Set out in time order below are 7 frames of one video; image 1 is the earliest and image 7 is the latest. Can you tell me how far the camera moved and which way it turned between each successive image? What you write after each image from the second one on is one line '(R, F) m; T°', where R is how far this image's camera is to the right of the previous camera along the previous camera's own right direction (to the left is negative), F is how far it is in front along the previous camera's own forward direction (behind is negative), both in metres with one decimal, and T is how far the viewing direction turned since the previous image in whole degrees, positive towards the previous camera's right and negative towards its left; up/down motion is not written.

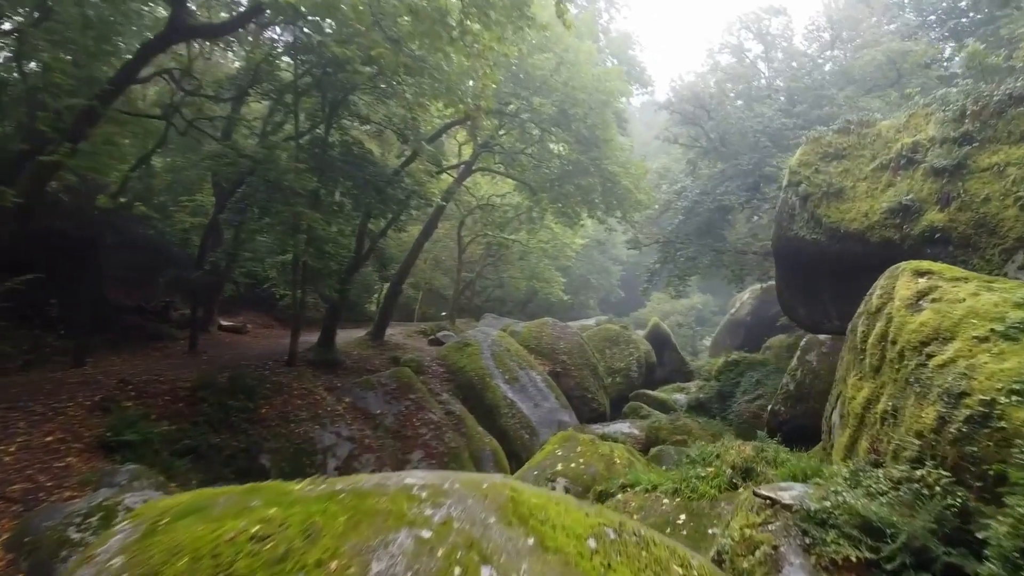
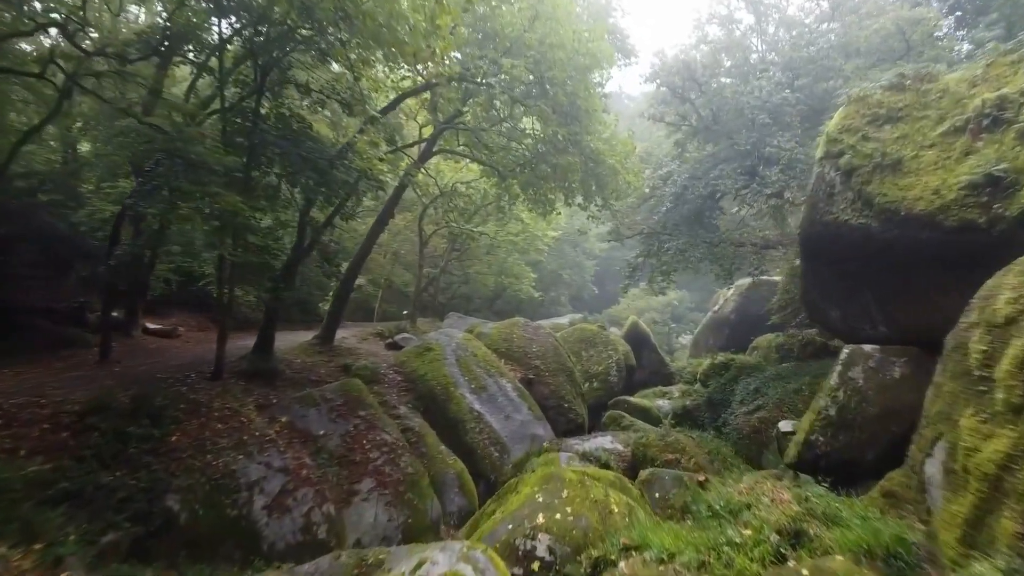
(0.0, +1.3) m; +2°
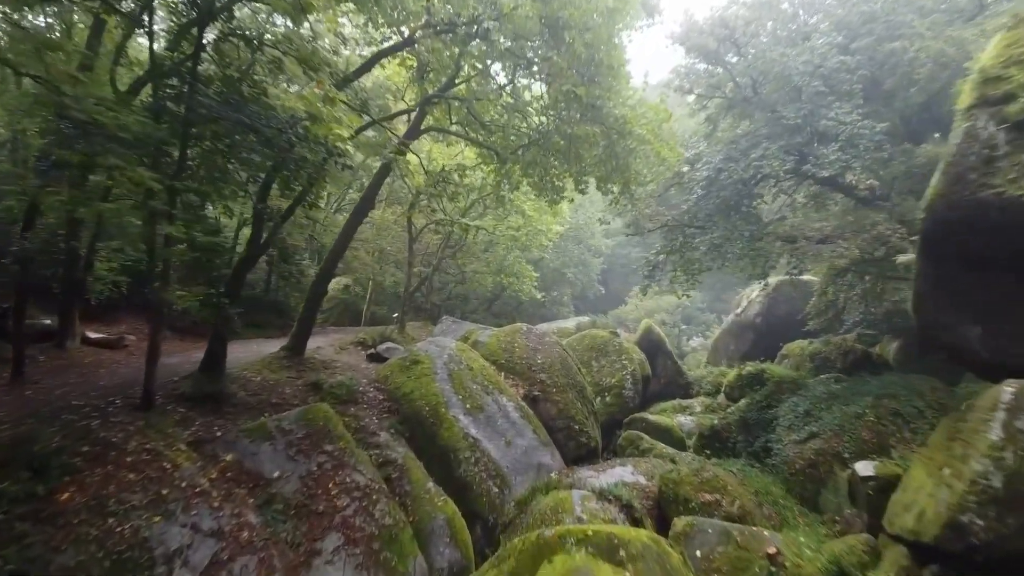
(0.0, +1.5) m; 0°
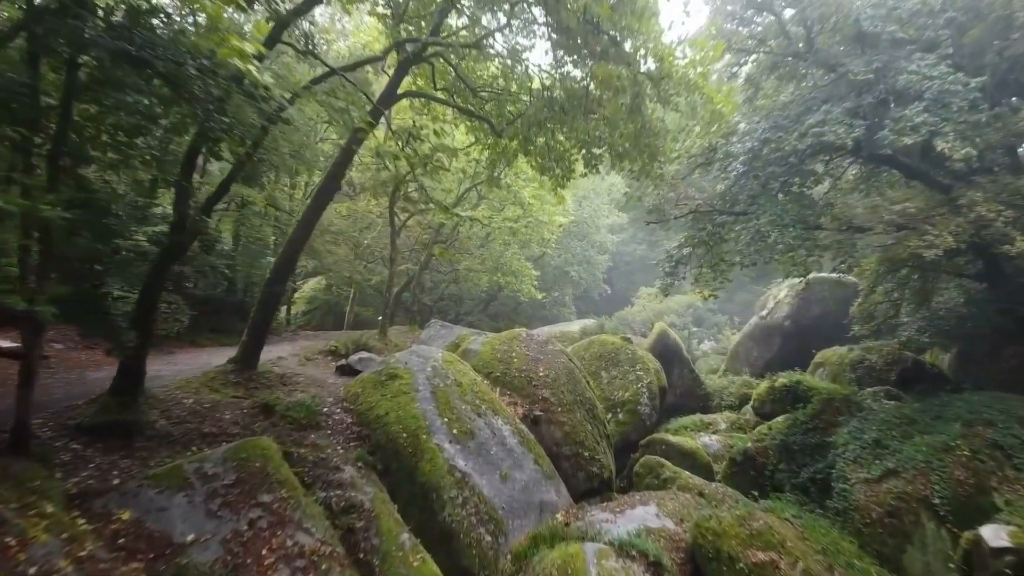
(0.0, +1.5) m; 0°
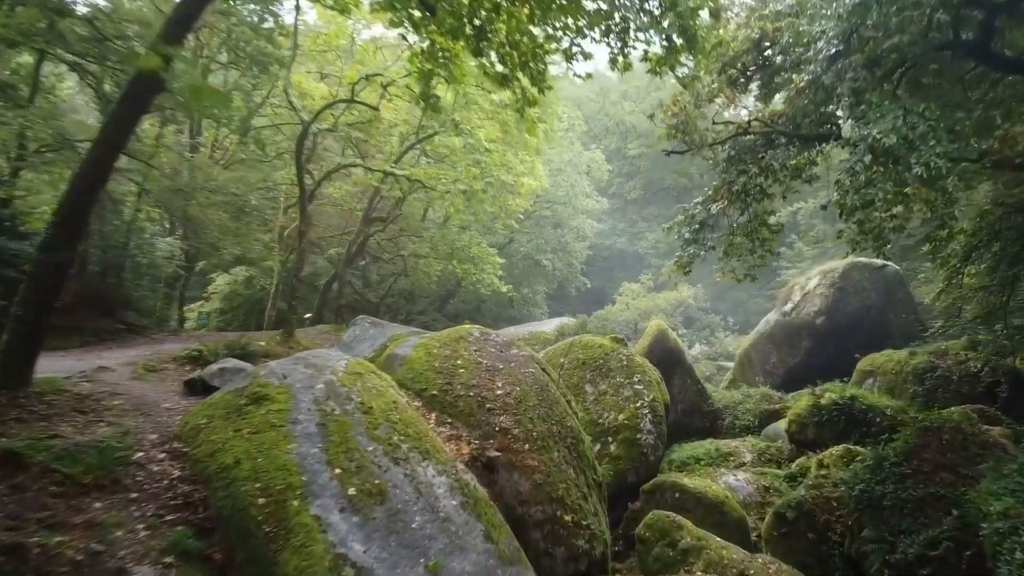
(+0.2, +2.7) m; +2°
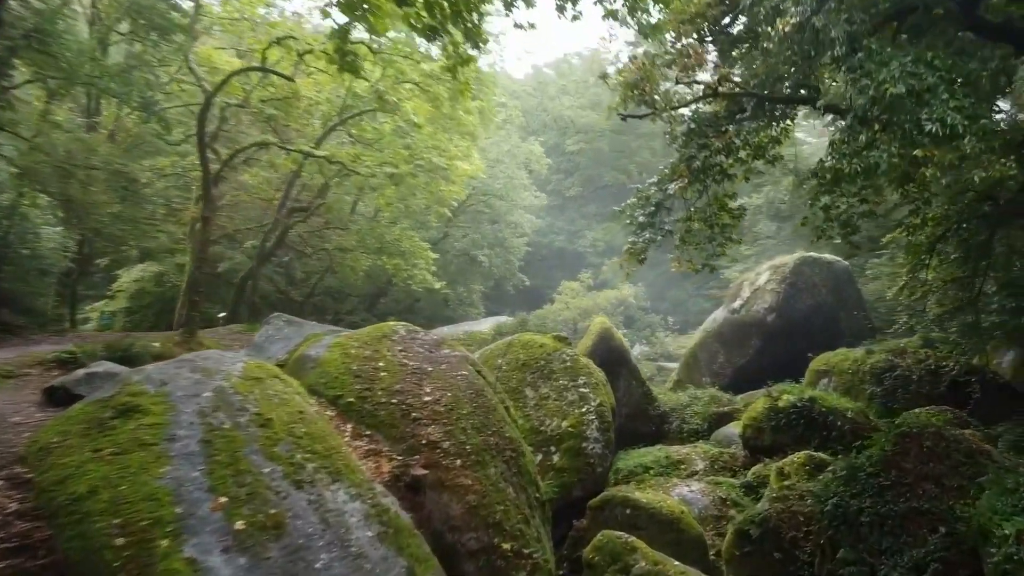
(0.0, +0.7) m; +5°
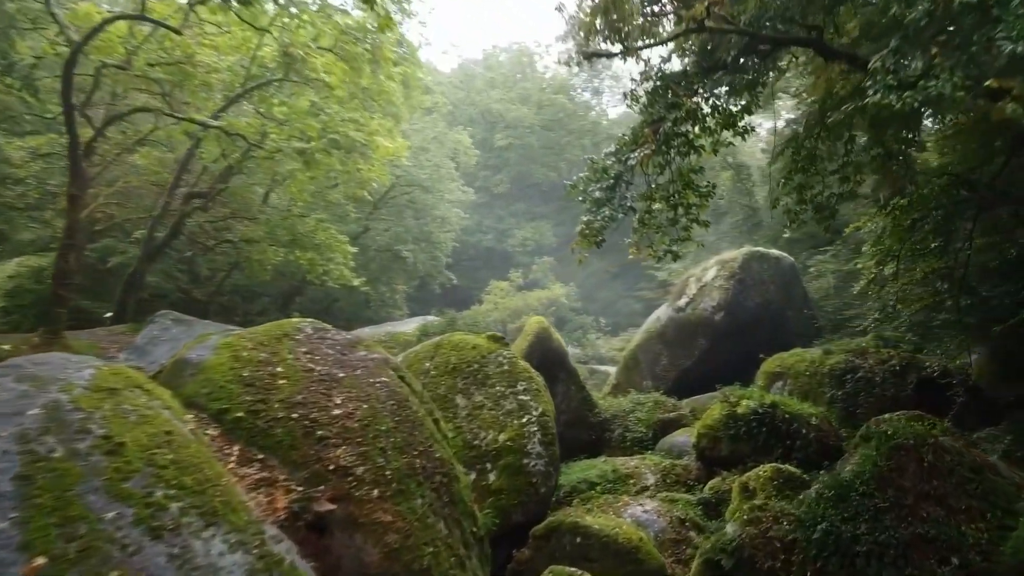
(0.0, +0.8) m; +5°
